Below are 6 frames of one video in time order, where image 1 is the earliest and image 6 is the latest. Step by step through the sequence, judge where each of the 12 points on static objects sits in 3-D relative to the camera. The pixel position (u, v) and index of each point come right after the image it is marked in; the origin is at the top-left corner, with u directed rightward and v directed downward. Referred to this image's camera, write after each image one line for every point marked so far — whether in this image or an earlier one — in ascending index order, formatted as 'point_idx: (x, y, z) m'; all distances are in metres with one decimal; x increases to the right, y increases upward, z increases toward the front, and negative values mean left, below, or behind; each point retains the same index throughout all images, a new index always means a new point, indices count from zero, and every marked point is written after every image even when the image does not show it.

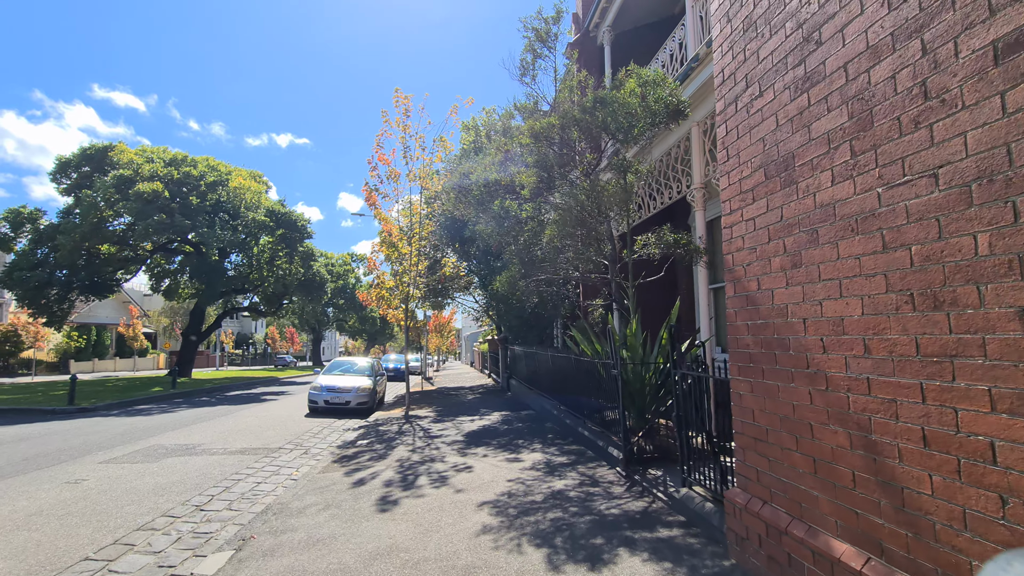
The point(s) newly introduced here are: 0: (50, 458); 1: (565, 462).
0: (-8.1, -3.0, +8.6) m
1: (+0.7, -2.4, +6.8) m
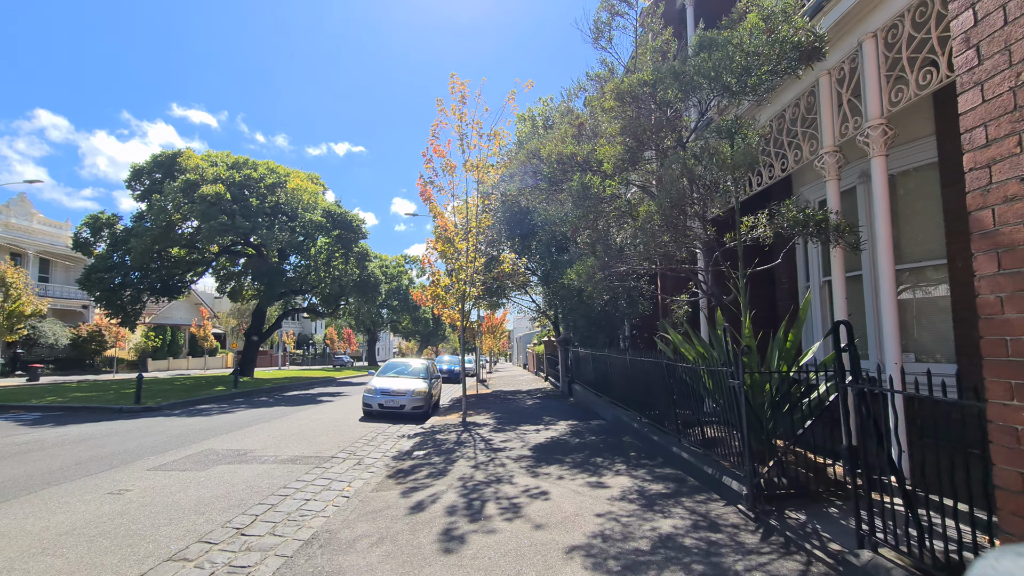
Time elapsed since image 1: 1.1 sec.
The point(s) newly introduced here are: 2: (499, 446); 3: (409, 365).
0: (-6.9, -3.0, +8.2) m
1: (+1.7, -2.3, +5.6) m
2: (-0.2, -2.9, +8.8) m
3: (-3.5, -2.6, +16.4) m
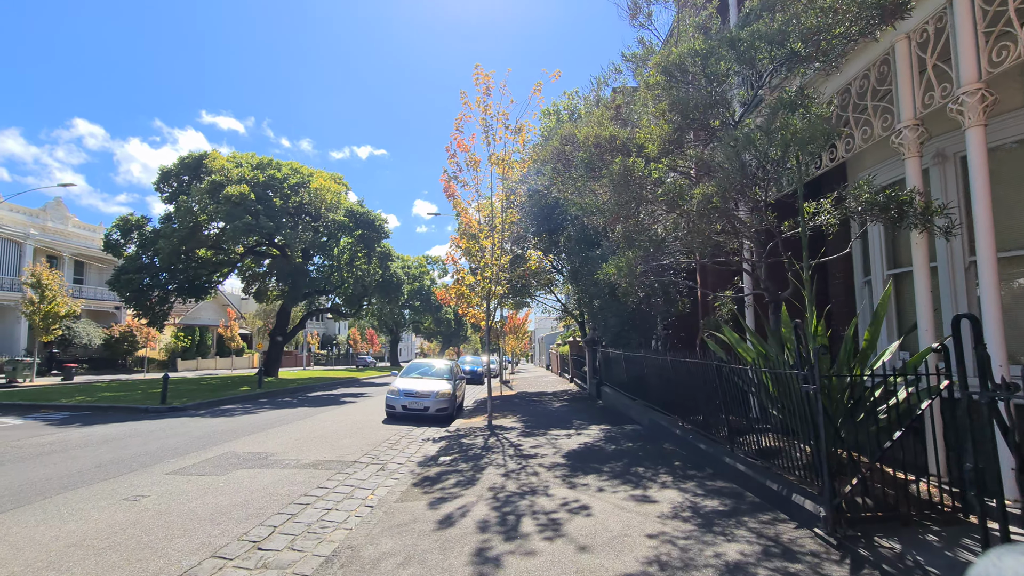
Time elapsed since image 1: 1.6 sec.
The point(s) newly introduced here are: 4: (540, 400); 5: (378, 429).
0: (-6.4, -2.9, +8.0) m
1: (+2.1, -2.2, +5.0) m
2: (+0.3, -2.8, +8.3) m
3: (-2.7, -2.5, +16.0) m
4: (+1.0, -4.0, +17.4) m
5: (-3.4, -3.5, +12.2) m
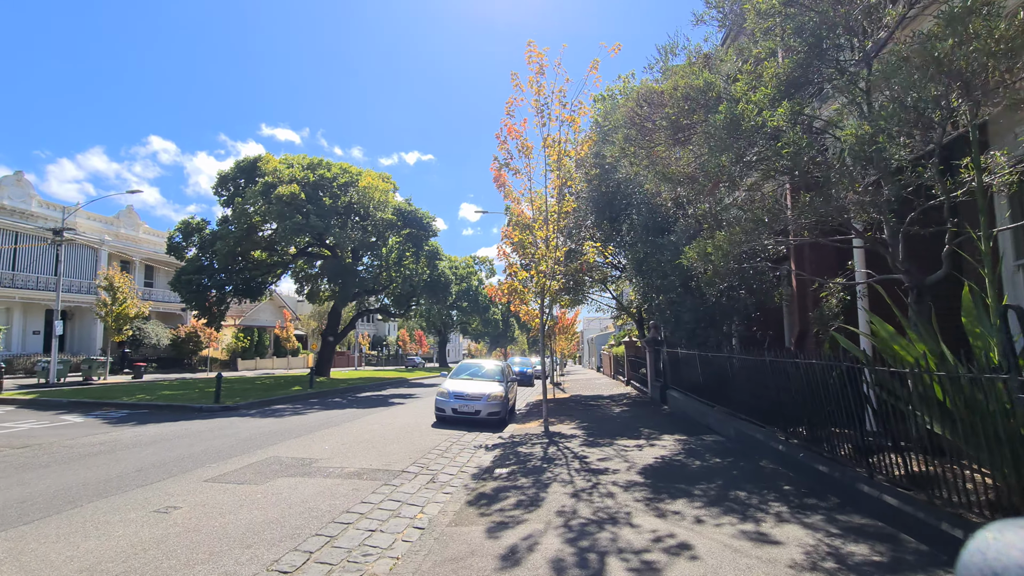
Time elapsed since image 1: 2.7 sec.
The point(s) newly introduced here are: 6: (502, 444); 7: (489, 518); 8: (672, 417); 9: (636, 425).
0: (-5.4, -2.8, +7.5) m
1: (+2.8, -2.1, +3.7) m
2: (+1.3, -2.7, +7.2) m
3: (-0.9, -2.4, +15.2) m
4: (+2.8, -3.9, +16.2) m
5: (-2.0, -3.4, +11.5) m
6: (-0.2, -3.2, +10.0) m
7: (-0.3, -2.6, +5.4) m
8: (+3.9, -3.1, +11.8) m
9: (+2.8, -3.1, +11.1) m
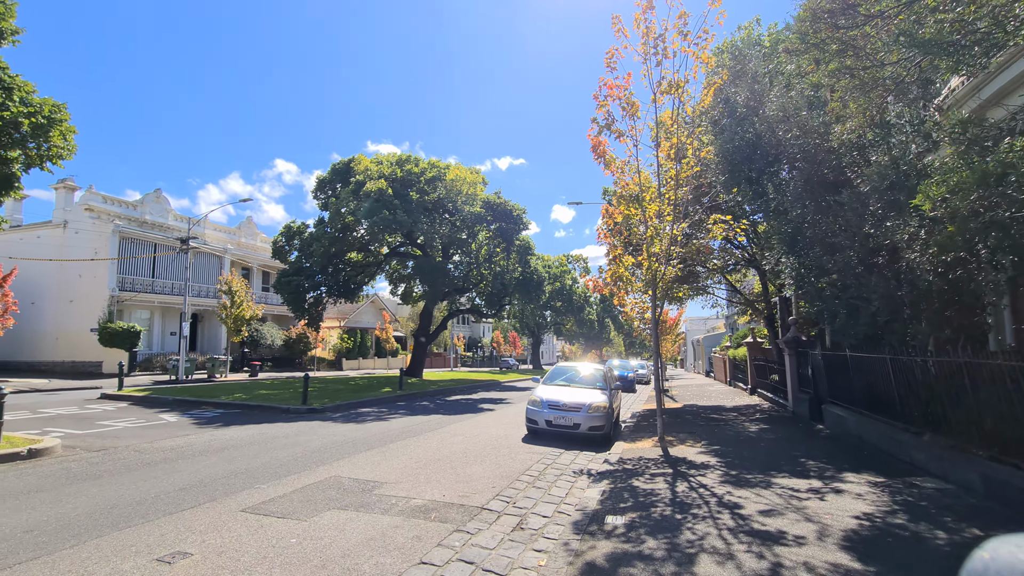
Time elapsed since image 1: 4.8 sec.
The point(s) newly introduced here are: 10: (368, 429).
0: (-4.0, -2.7, +6.3) m
1: (+3.3, -1.7, +1.1) m
2: (+2.5, -2.4, +4.8) m
3: (+1.8, -2.2, +13.0) m
4: (+5.7, -3.5, +13.3) m
5: (+0.1, -3.2, +9.6) m
6: (+1.6, -2.9, +7.8) m
7: (+0.6, -2.3, +3.3) m
8: (+5.9, -2.8, +8.8) m
9: (+4.7, -2.8, +8.3) m
10: (-3.6, -3.5, +12.3) m
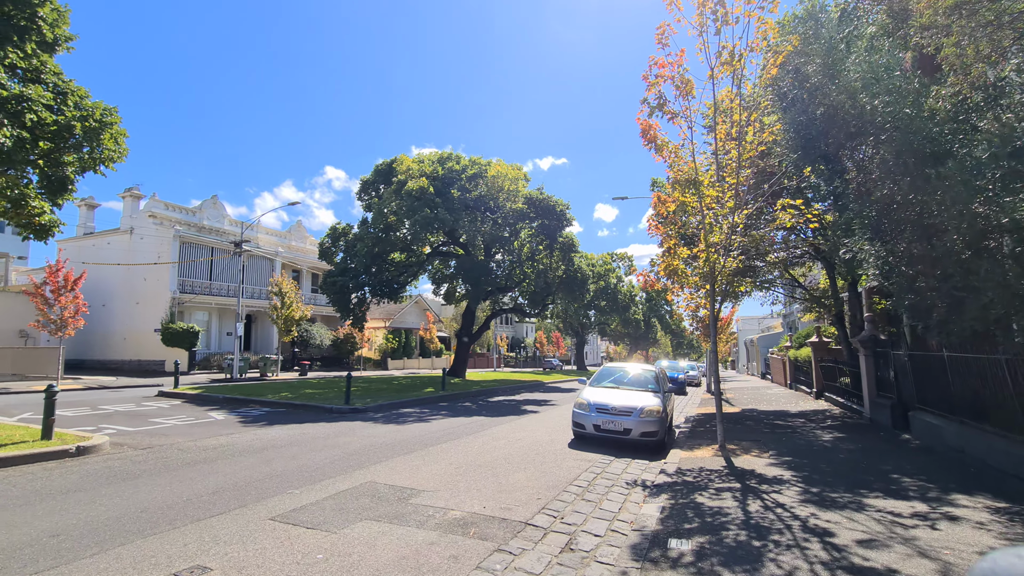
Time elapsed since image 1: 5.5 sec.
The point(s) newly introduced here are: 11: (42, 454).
0: (-3.4, -2.6, +6.1) m
1: (+3.3, -1.6, +0.2) m
2: (+2.9, -2.2, +4.0) m
3: (+2.9, -2.1, +12.2) m
4: (+6.9, -3.4, +12.1) m
5: (+1.0, -3.1, +8.9) m
6: (+2.2, -2.8, +7.0) m
7: (+0.9, -2.2, +2.7) m
8: (+6.7, -2.6, +7.6) m
9: (+5.5, -2.7, +7.3) m
10: (-2.5, -3.5, +12.0) m
11: (-7.5, -2.7, +7.8) m
